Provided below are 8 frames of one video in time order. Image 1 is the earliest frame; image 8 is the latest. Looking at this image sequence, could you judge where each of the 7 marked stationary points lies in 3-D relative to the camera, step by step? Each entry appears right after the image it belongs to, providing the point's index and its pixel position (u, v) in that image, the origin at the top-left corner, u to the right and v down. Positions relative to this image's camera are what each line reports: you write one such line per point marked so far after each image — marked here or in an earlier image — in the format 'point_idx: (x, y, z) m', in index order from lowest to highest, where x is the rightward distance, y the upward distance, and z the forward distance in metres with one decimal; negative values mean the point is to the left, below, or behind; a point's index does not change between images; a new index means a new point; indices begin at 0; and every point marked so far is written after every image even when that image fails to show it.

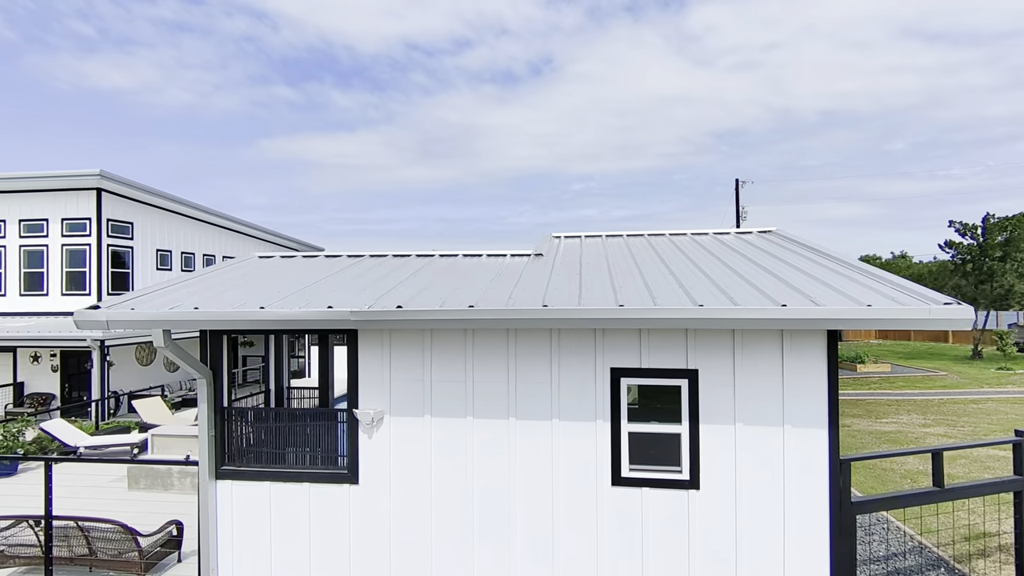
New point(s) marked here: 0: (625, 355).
0: (+0.7, -0.4, +3.6) m
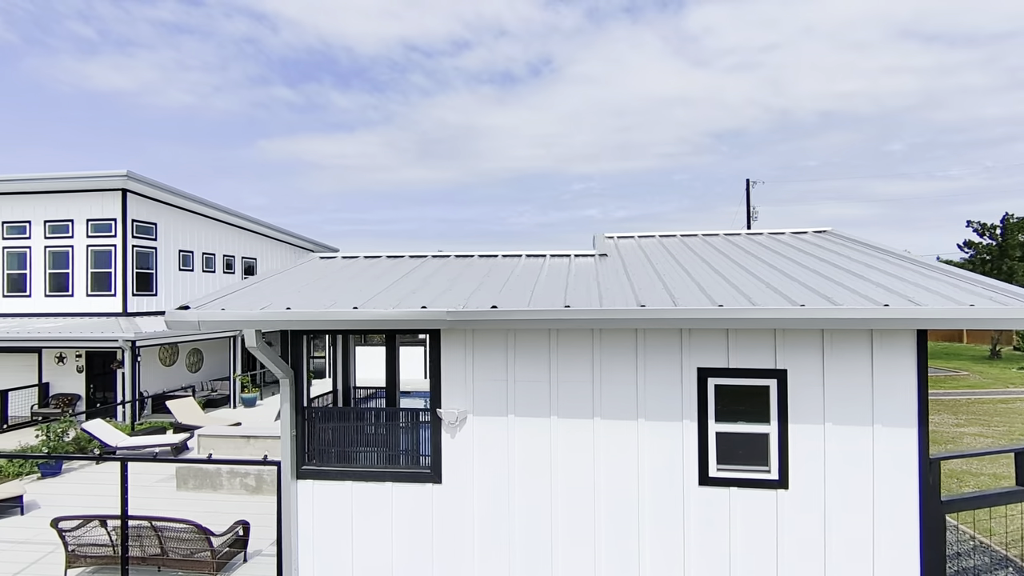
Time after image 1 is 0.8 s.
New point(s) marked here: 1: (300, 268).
0: (+1.2, -0.4, +3.6) m
1: (-1.7, +0.2, +5.0) m
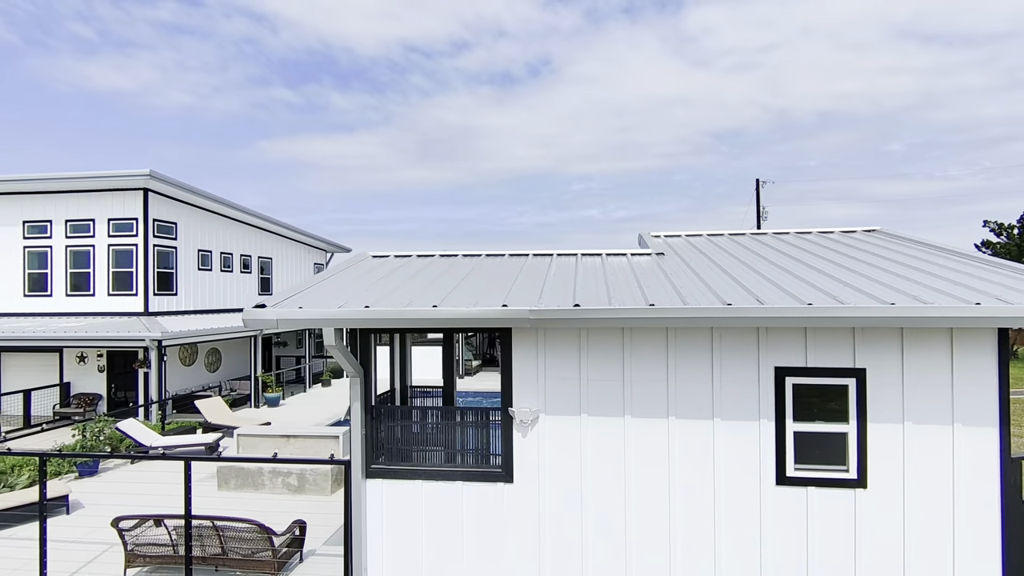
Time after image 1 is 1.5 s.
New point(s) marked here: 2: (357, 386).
0: (+1.7, -0.4, +3.5) m
1: (-1.3, +0.2, +5.0) m
2: (-1.0, -0.6, +3.8) m
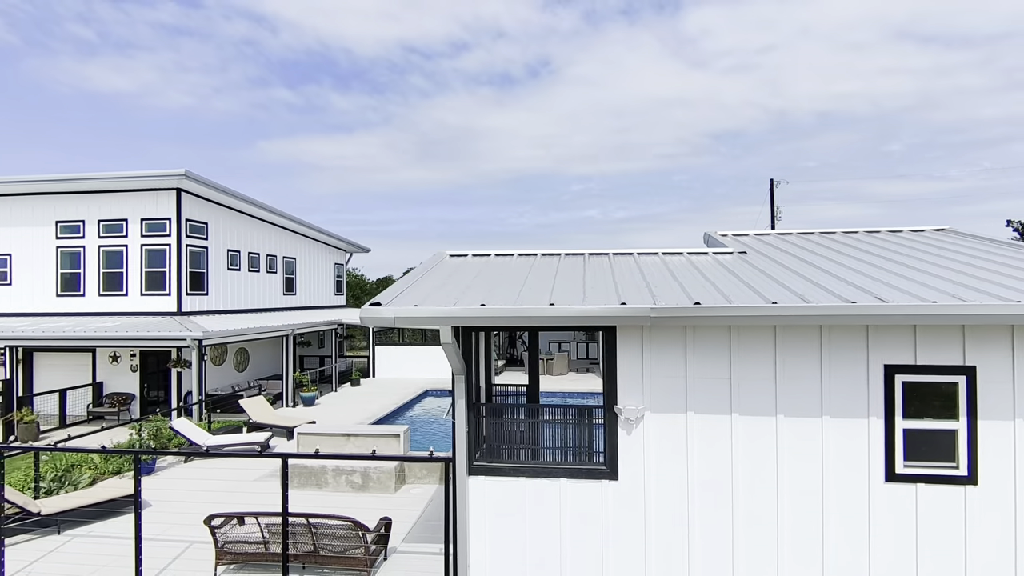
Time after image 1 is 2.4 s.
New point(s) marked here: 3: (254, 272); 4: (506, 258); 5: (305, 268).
0: (+2.3, -0.4, +3.6) m
1: (-0.6, +0.2, +5.0) m
2: (-0.3, -0.6, +3.9) m
3: (-6.6, +0.4, +15.1) m
4: (-0.1, +0.3, +5.5) m
5: (-6.3, +0.6, +17.9) m
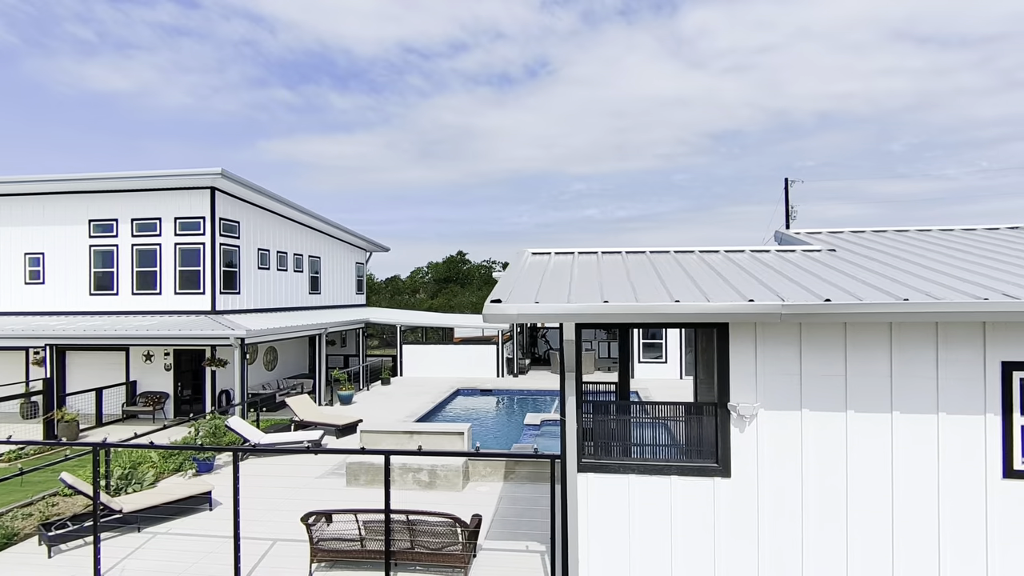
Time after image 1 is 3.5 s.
0: (+3.1, -0.4, +3.6) m
1: (+0.1, +0.2, +5.0) m
2: (+0.4, -0.6, +3.9) m
3: (-5.9, +0.4, +15.1) m
4: (+0.6, +0.3, +5.5) m
5: (-5.6, +0.6, +17.9) m
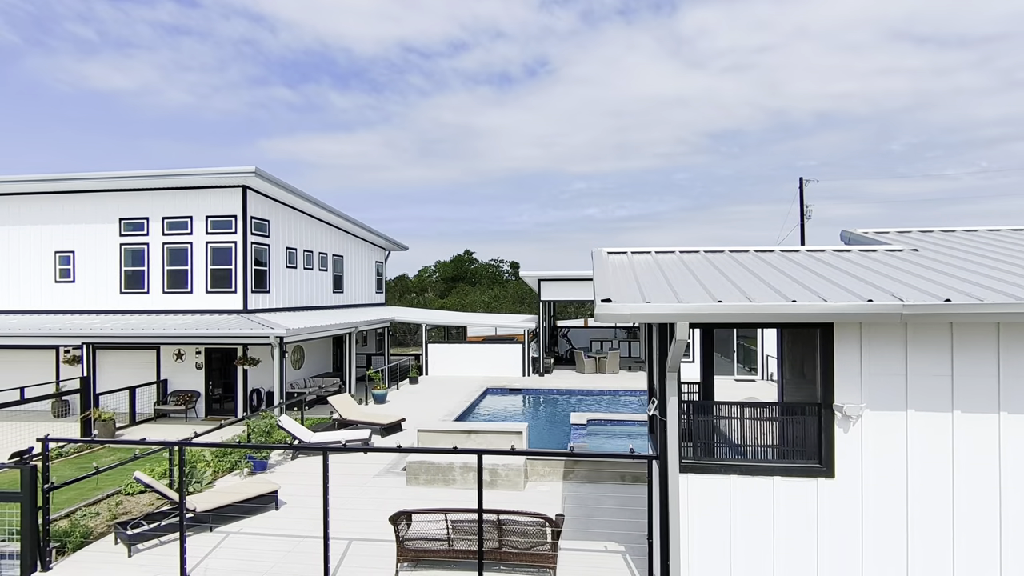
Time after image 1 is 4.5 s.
0: (+3.7, -0.4, +3.6) m
1: (+0.8, +0.2, +5.0) m
2: (+1.1, -0.6, +3.9) m
3: (-5.2, +0.5, +15.1) m
4: (+1.3, +0.3, +5.5) m
5: (-4.9, +0.7, +17.8) m
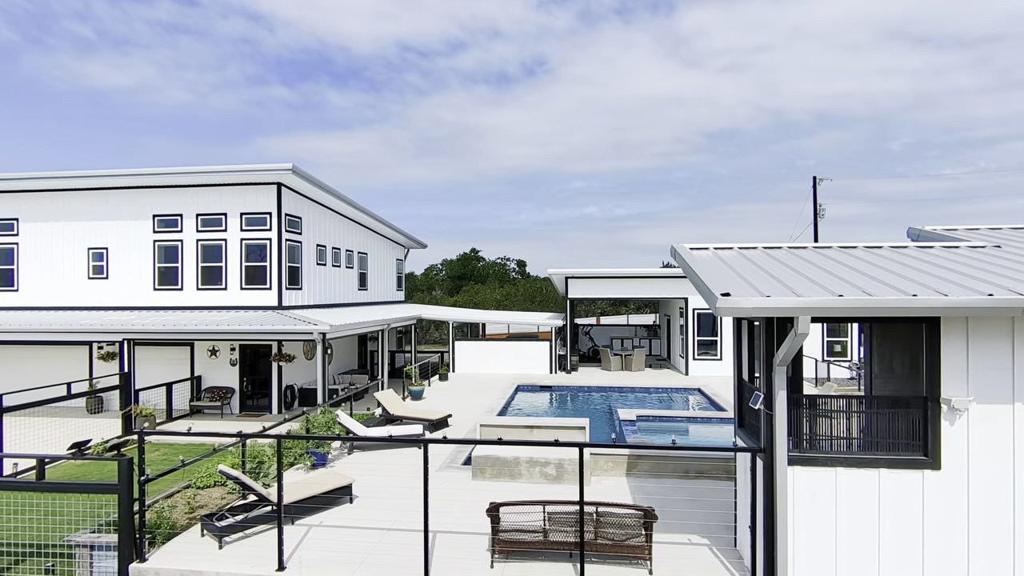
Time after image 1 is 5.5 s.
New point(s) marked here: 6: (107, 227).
0: (+4.5, -0.3, +3.6) m
1: (+1.5, +0.3, +5.0) m
2: (+1.8, -0.6, +3.9) m
3: (-4.5, +0.5, +15.2) m
4: (+2.0, +0.4, +5.6) m
5: (-4.2, +0.7, +17.9) m
6: (-8.9, +1.3, +12.9) m
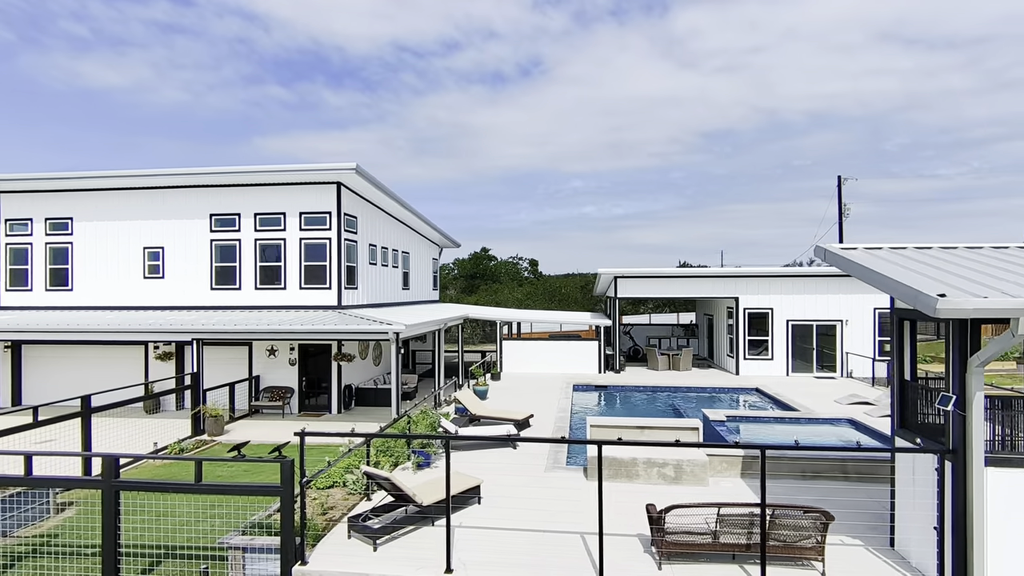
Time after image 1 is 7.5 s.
0: (+5.7, -0.4, +3.6) m
1: (+2.8, +0.3, +5.0) m
2: (+3.1, -0.6, +3.9) m
3: (-3.3, +0.6, +15.1) m
4: (+3.3, +0.4, +5.5) m
5: (-2.9, +0.8, +17.8) m
6: (-7.6, +1.3, +12.9) m
